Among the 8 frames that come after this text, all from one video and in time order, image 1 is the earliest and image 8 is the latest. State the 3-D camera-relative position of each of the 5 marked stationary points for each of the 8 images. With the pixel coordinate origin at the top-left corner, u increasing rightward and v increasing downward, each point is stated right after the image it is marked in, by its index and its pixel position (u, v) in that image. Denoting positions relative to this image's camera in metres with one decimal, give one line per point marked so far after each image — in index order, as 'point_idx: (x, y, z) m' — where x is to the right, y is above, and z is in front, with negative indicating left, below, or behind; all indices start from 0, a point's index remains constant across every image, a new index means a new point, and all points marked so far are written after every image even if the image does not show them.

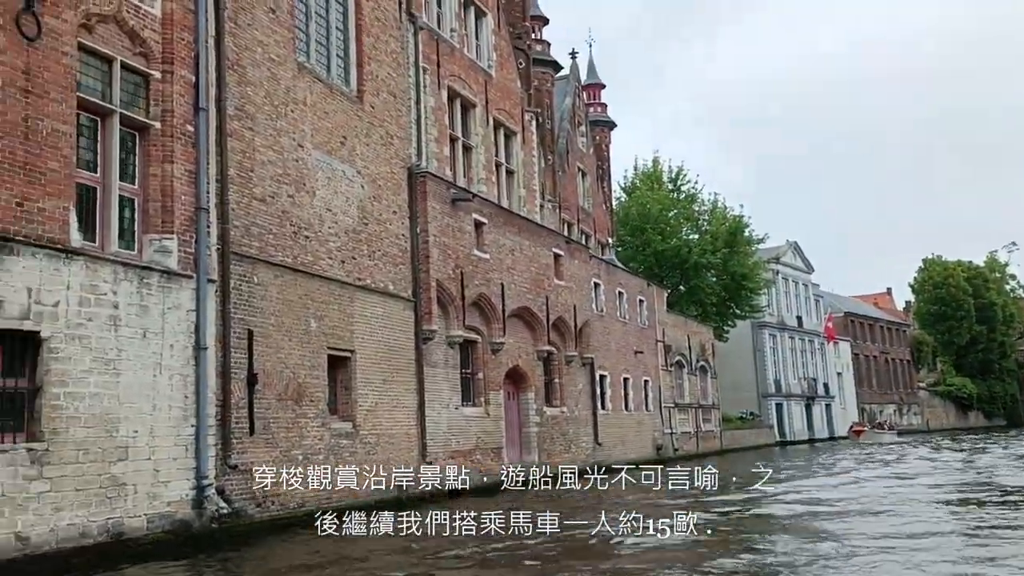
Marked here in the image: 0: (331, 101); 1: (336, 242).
0: (-3.1, +3.2, +16.0) m
1: (-3.0, +0.8, +15.7) m
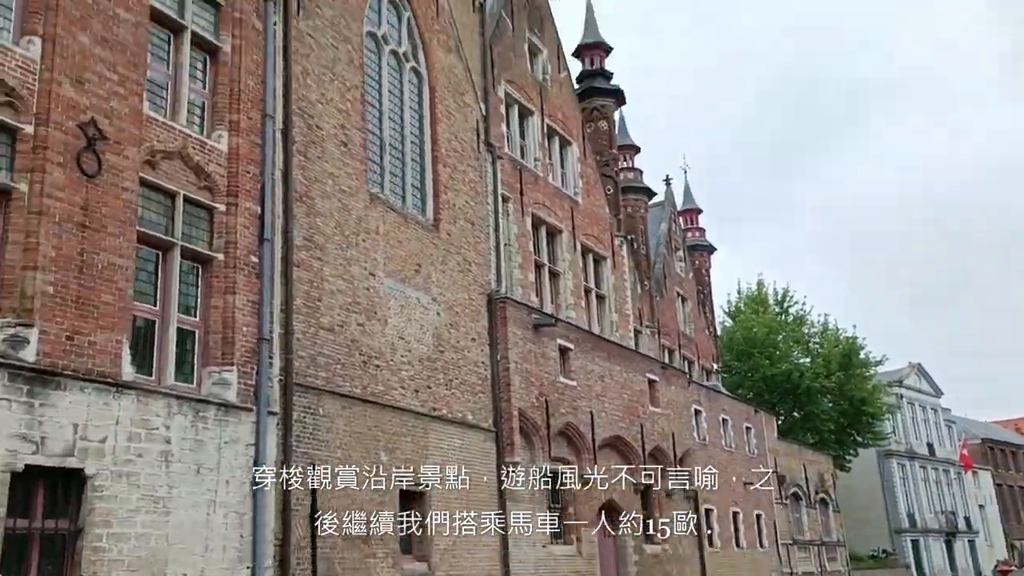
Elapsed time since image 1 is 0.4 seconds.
0: (-1.9, +1.0, +15.9) m
1: (-1.7, -1.4, +15.2) m
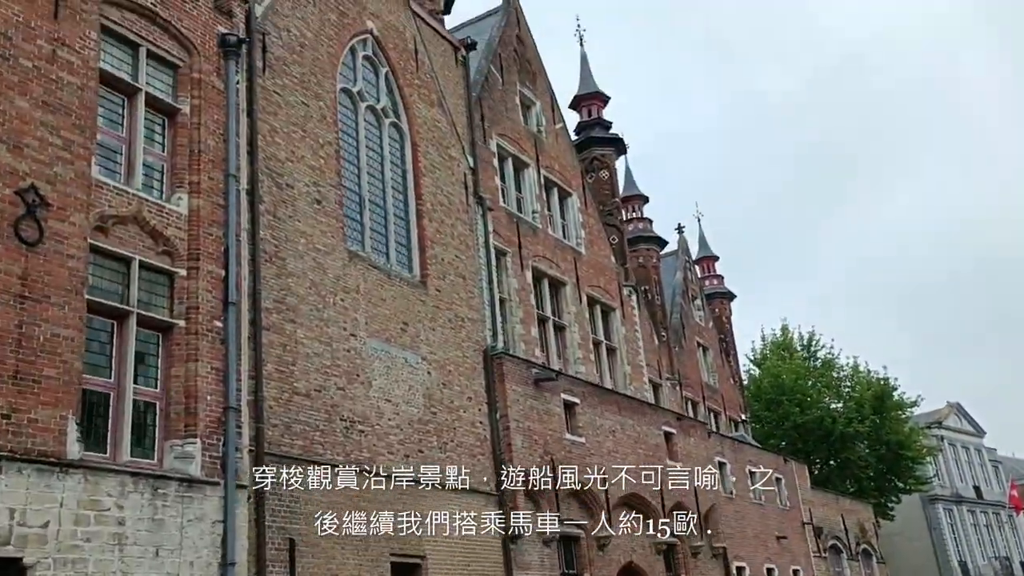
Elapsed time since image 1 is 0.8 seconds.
0: (-2.1, 0.0, +15.3) m
1: (-1.8, -2.3, +14.5) m
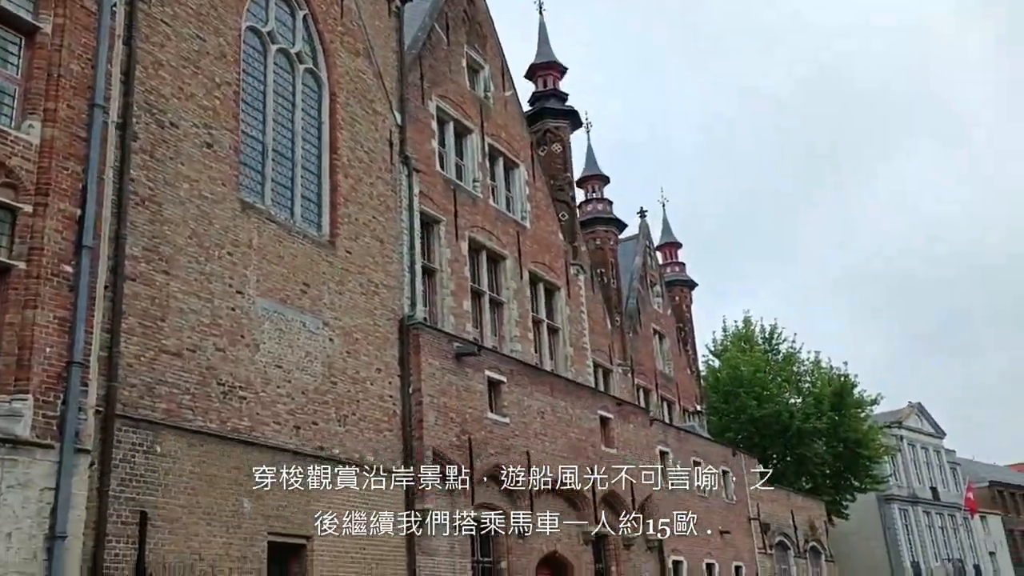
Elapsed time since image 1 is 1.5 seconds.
0: (-3.4, +0.7, +14.0) m
1: (-3.2, -1.7, +13.2) m
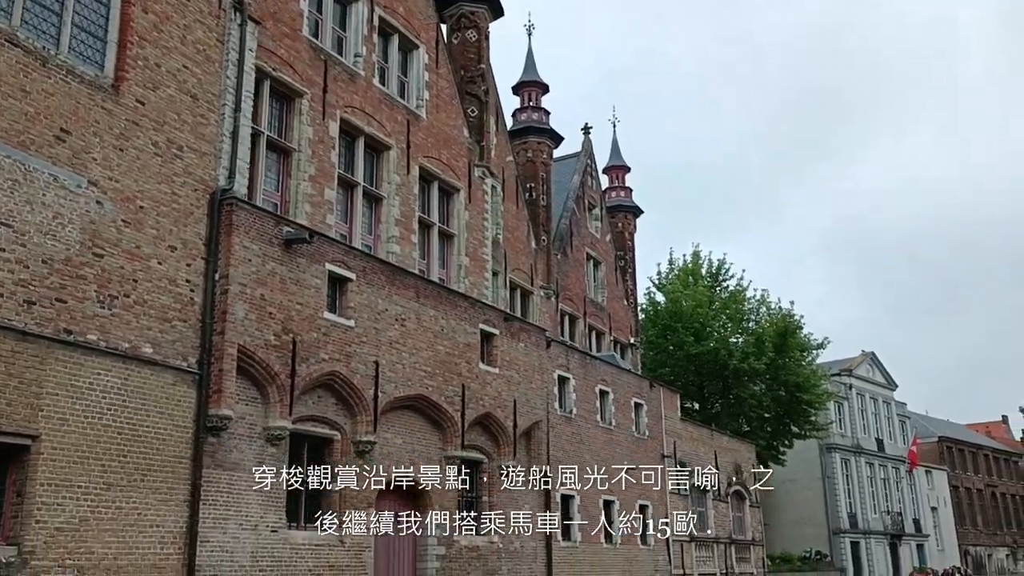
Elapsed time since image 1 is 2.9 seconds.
0: (-5.7, +2.6, +11.2) m
1: (-5.7, +0.2, +10.6) m
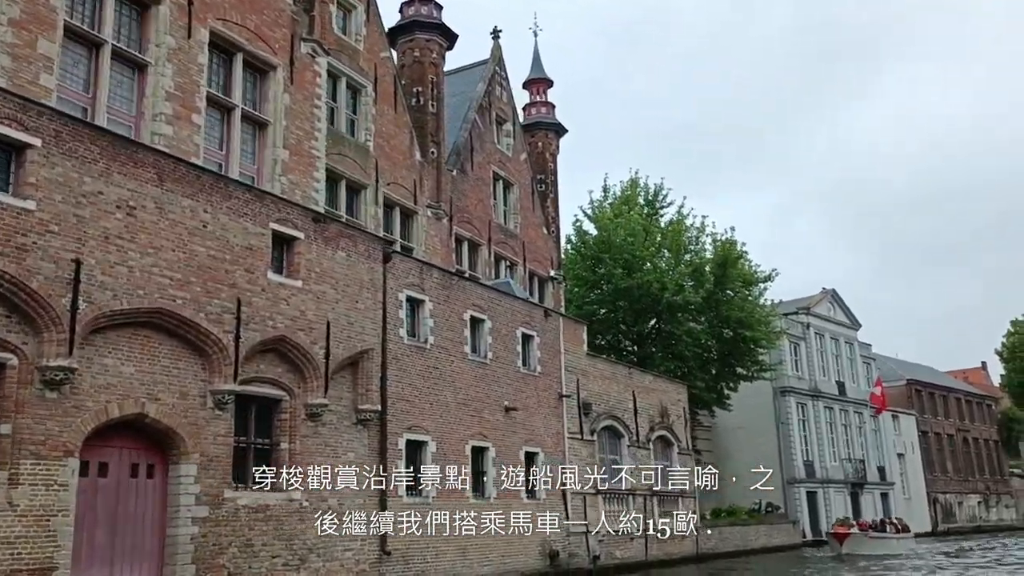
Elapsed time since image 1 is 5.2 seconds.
0: (-8.9, +3.9, +6.7) m
1: (-8.8, +1.5, +6.2) m
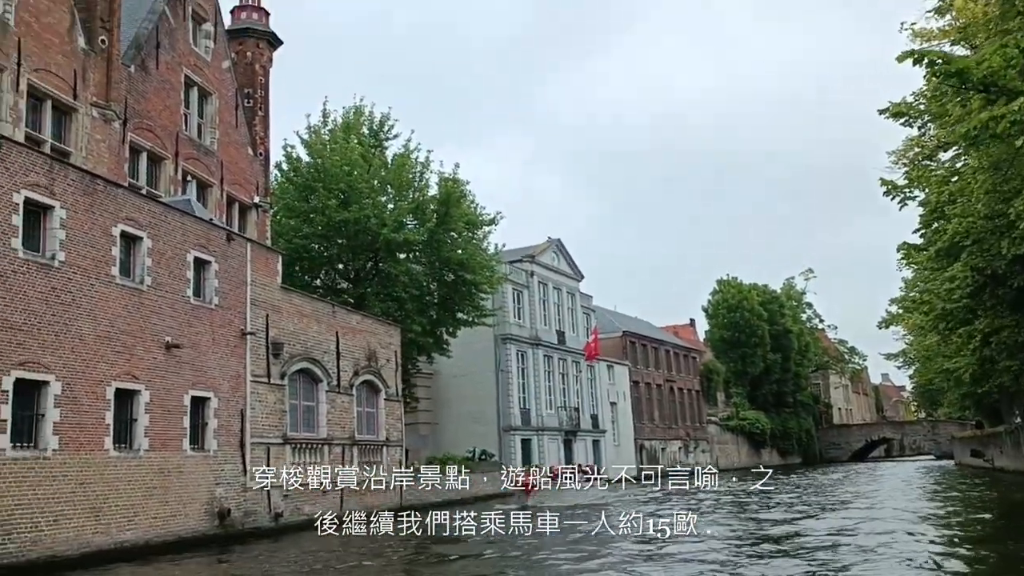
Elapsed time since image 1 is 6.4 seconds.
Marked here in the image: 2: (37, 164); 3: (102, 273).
0: (-10.8, +5.0, +1.2) m
1: (-10.7, +2.6, +0.9) m
2: (-7.6, +2.0, +14.8) m
3: (-7.1, +0.3, +16.1) m
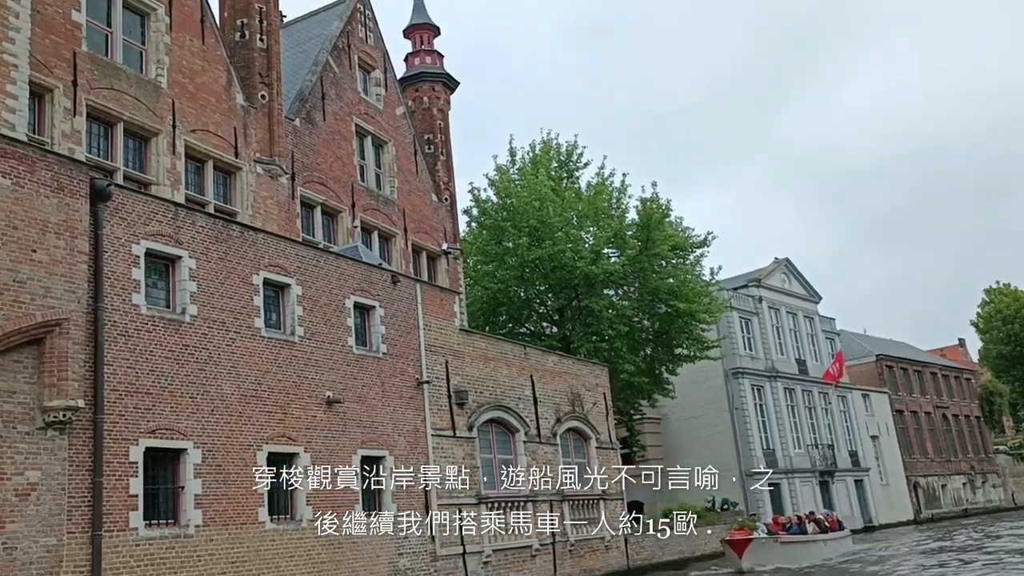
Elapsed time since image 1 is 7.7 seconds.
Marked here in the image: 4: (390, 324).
0: (-12.0, +4.4, +1.5) m
1: (-11.7, +2.0, +0.9) m
2: (-5.2, +1.1, +13.6) m
3: (-4.2, -0.5, +14.6) m
4: (-2.3, -0.7, +18.2) m
